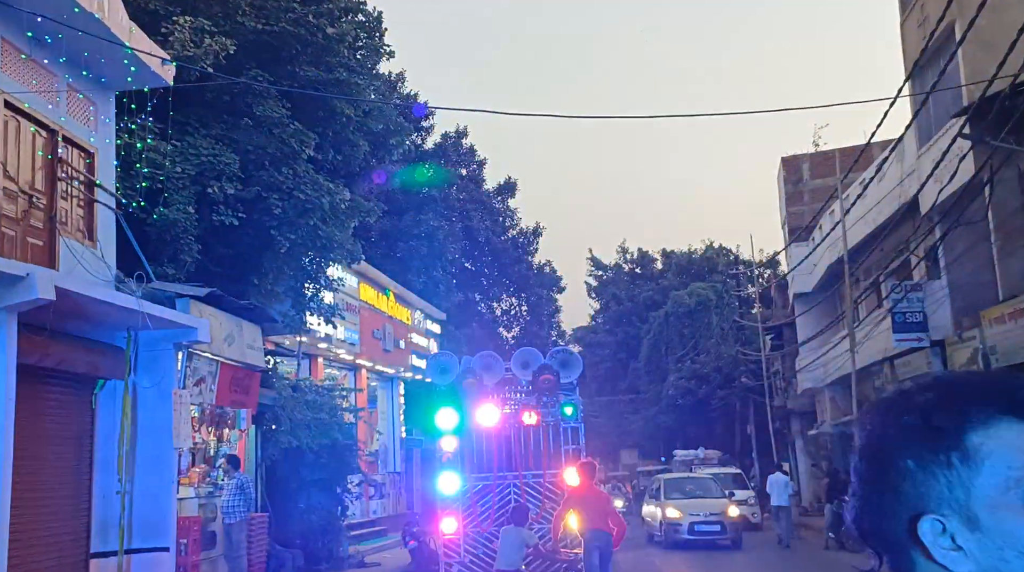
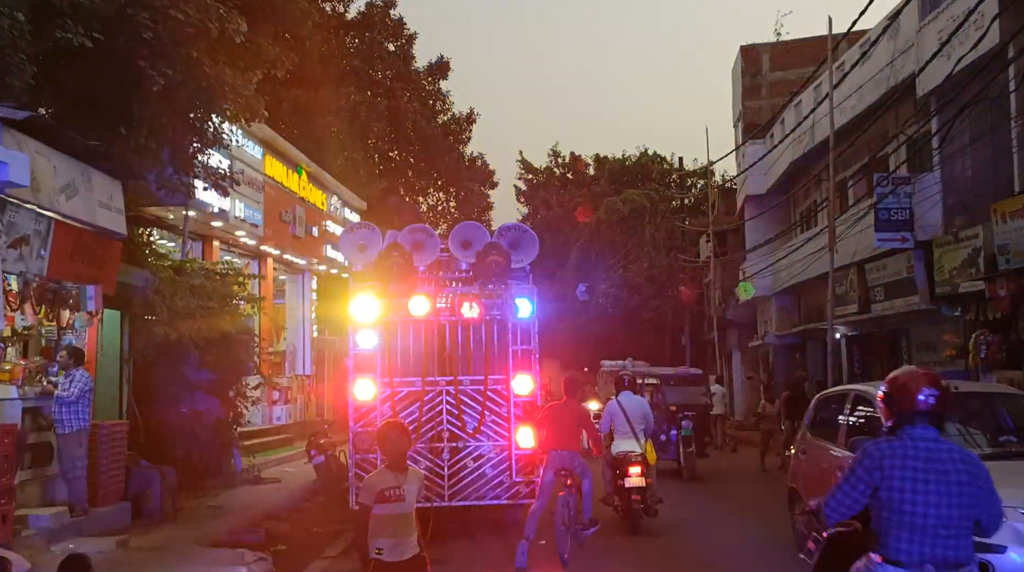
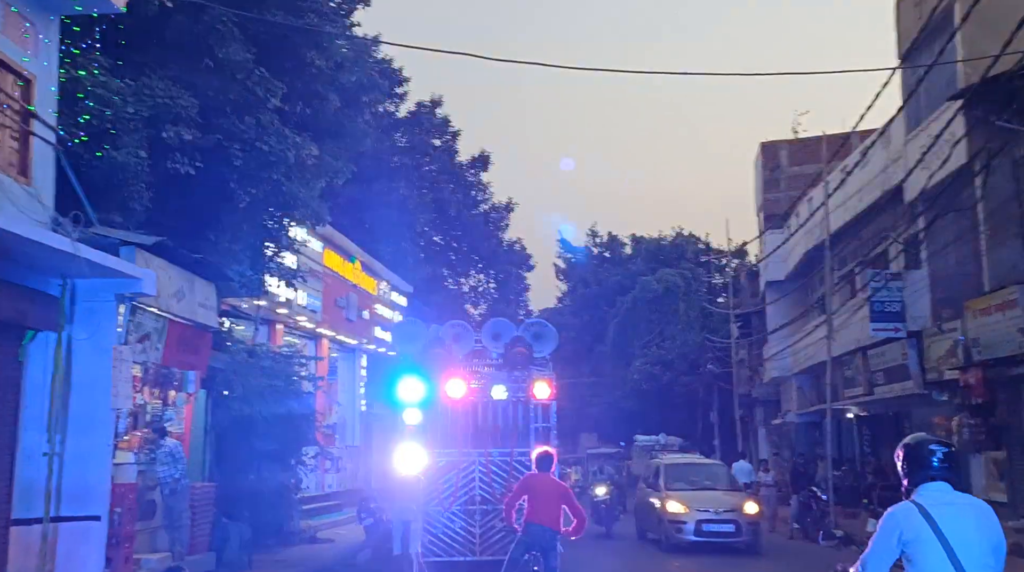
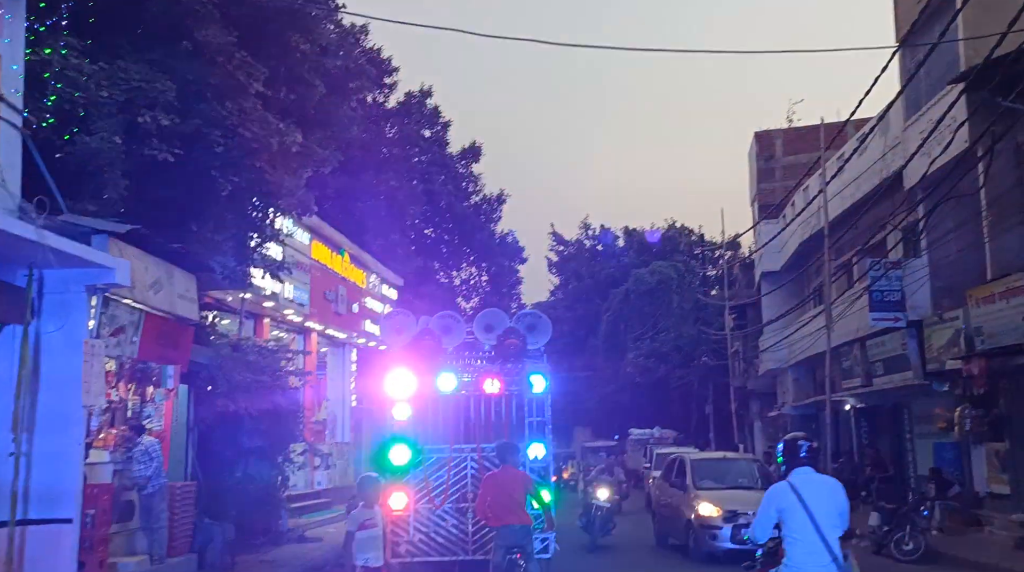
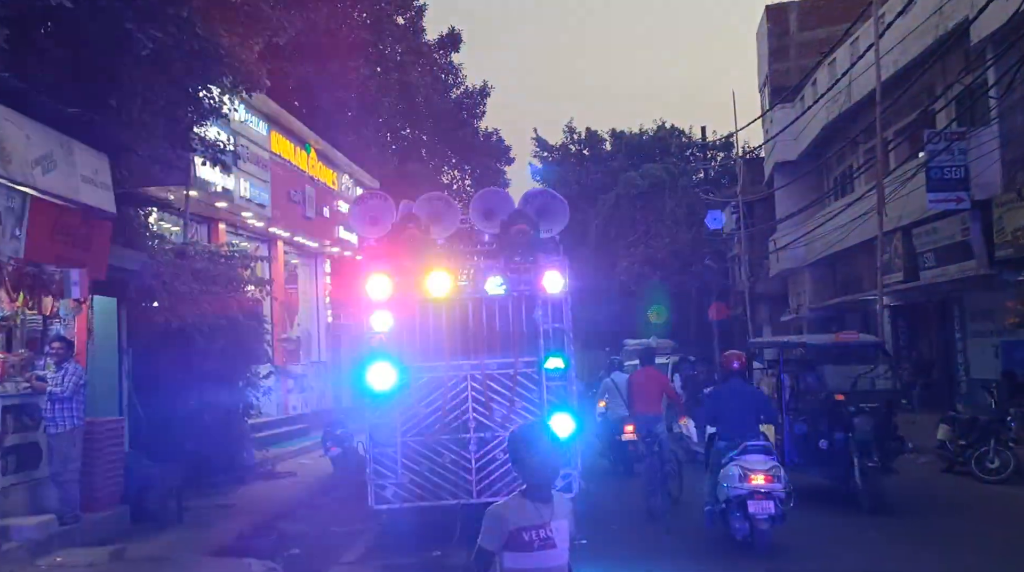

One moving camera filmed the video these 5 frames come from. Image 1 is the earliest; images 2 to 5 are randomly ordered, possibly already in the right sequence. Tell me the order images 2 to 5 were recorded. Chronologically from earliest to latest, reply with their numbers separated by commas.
3, 4, 2, 5
